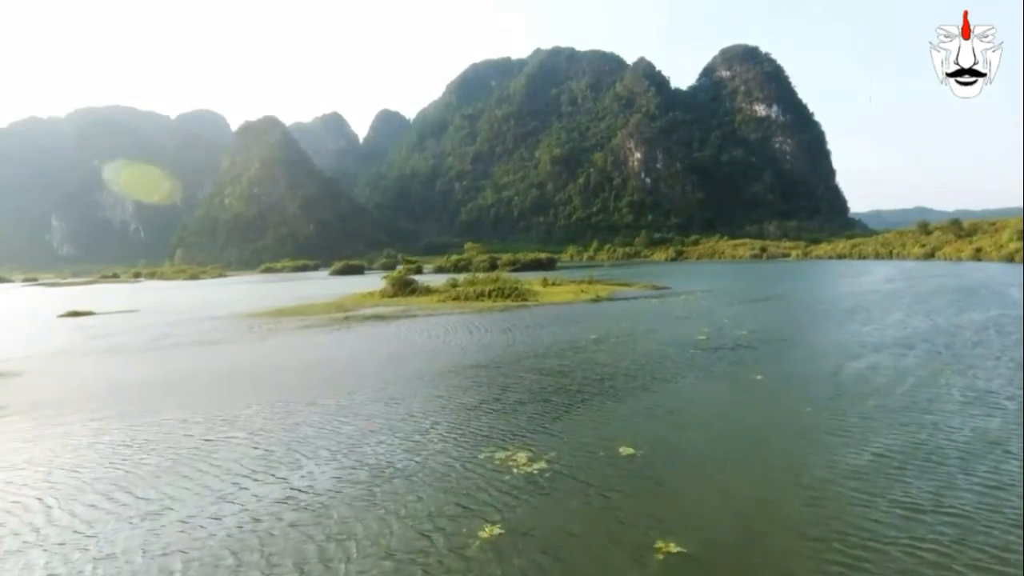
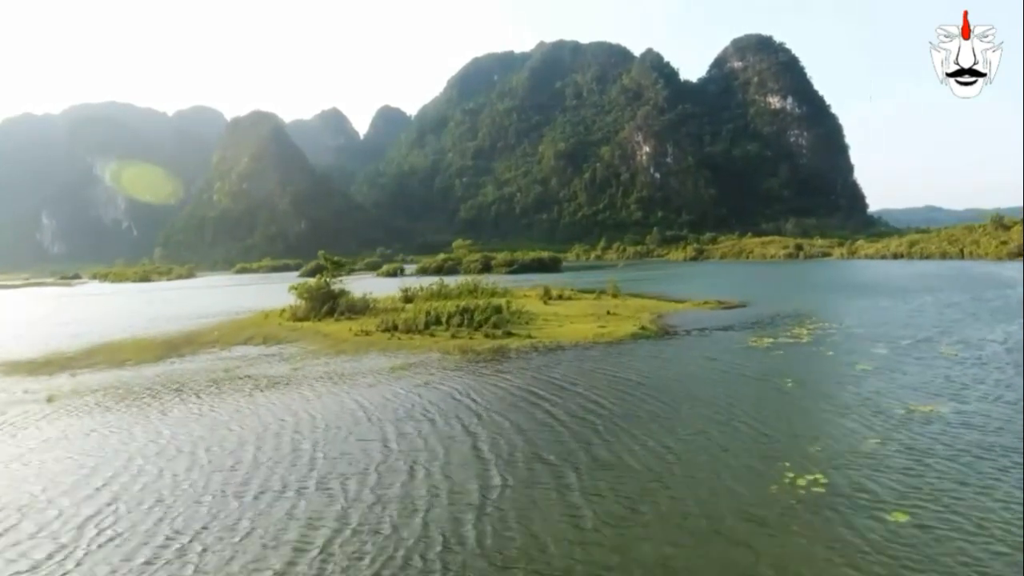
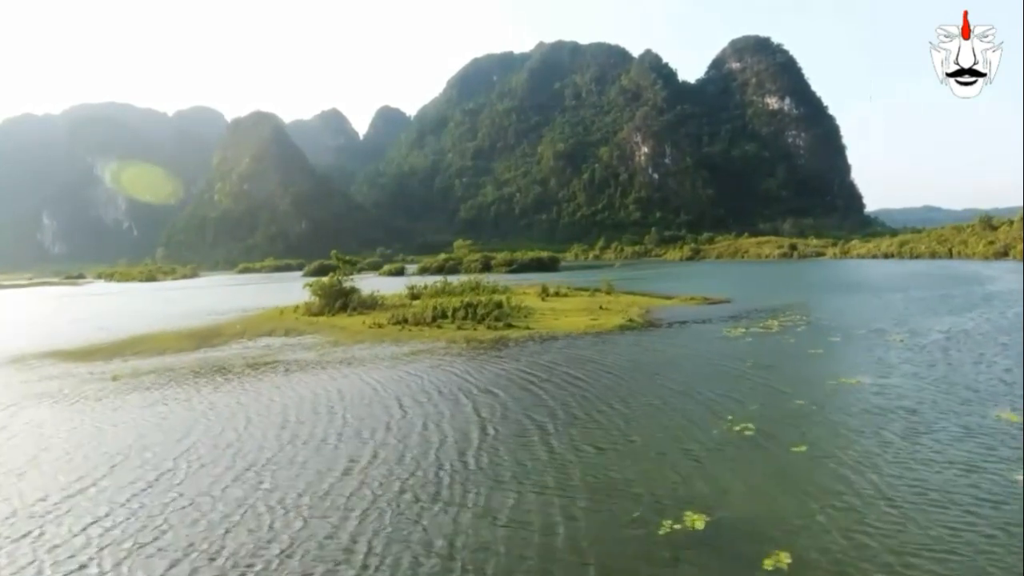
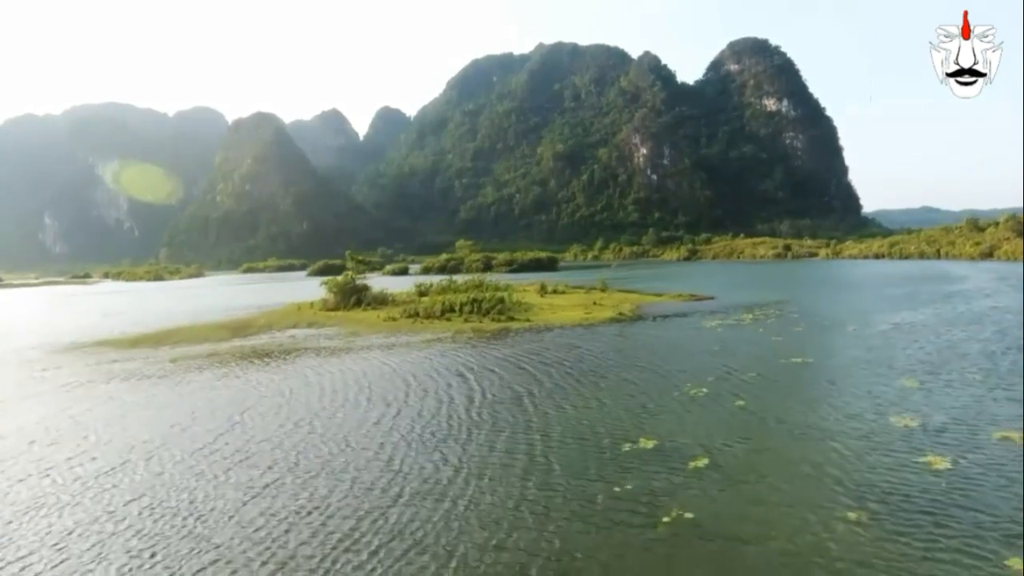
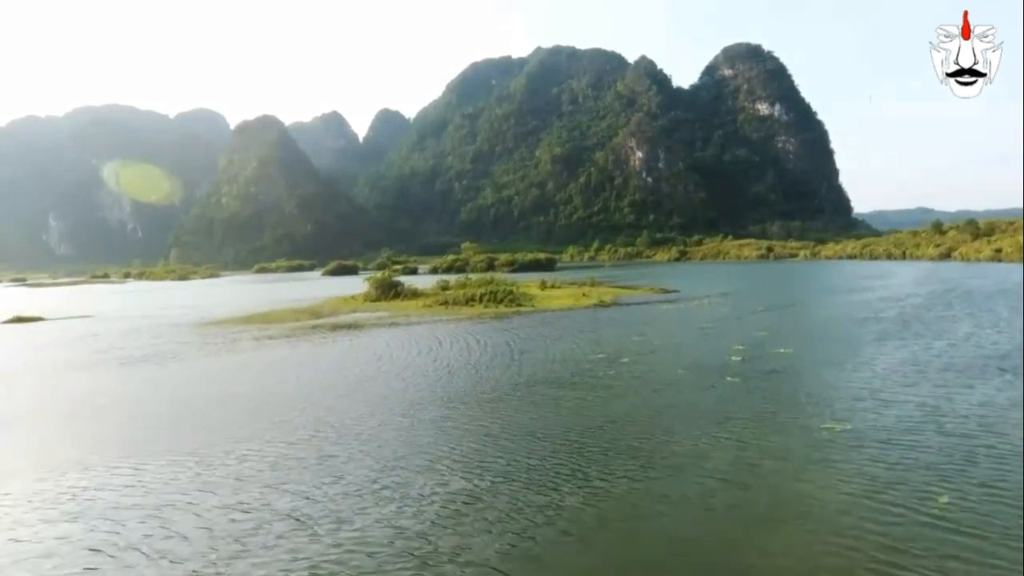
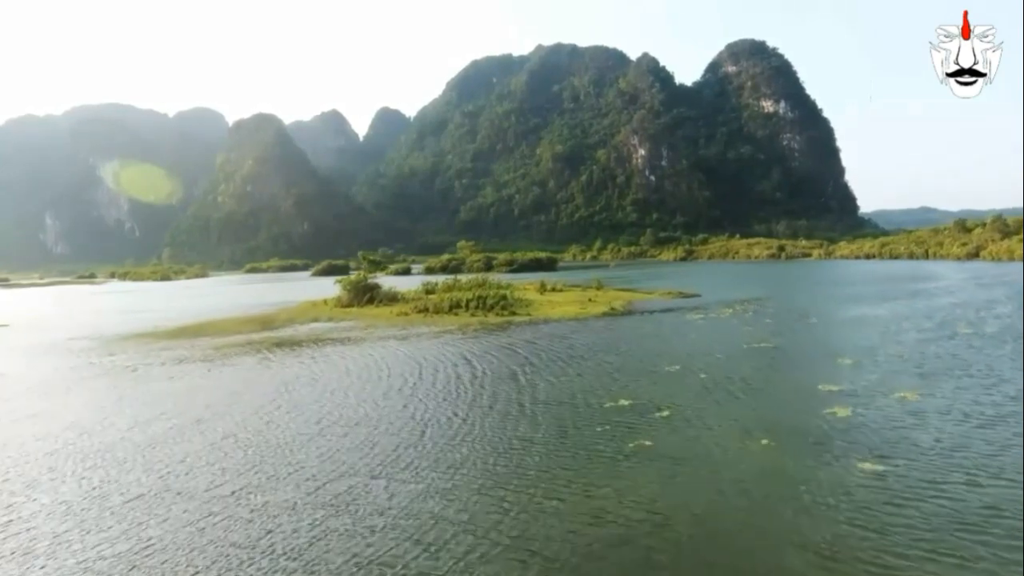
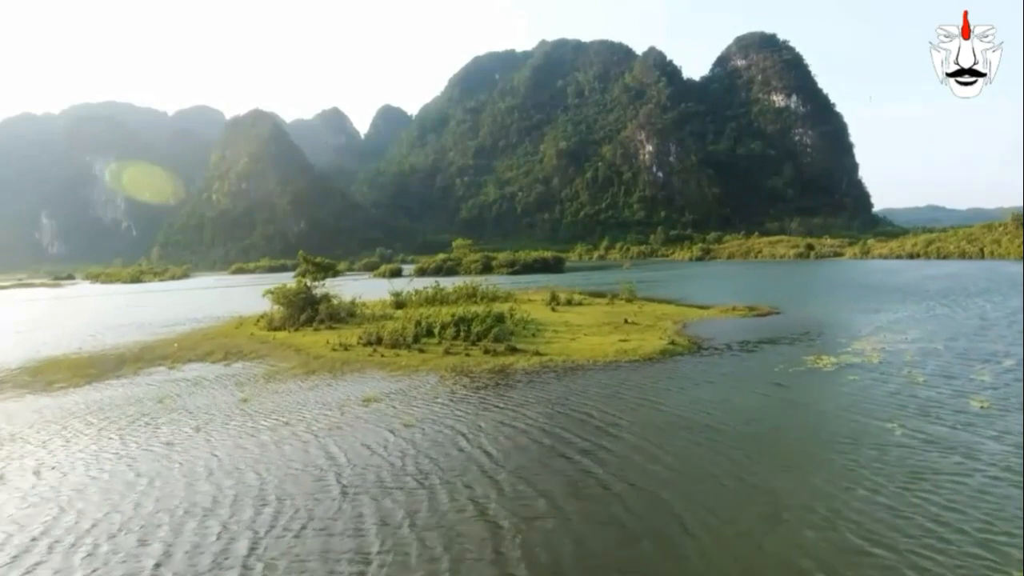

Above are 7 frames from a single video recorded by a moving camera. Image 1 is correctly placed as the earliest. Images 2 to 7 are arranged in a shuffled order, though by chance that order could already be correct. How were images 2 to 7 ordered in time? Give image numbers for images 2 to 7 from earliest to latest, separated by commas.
5, 6, 4, 3, 2, 7
